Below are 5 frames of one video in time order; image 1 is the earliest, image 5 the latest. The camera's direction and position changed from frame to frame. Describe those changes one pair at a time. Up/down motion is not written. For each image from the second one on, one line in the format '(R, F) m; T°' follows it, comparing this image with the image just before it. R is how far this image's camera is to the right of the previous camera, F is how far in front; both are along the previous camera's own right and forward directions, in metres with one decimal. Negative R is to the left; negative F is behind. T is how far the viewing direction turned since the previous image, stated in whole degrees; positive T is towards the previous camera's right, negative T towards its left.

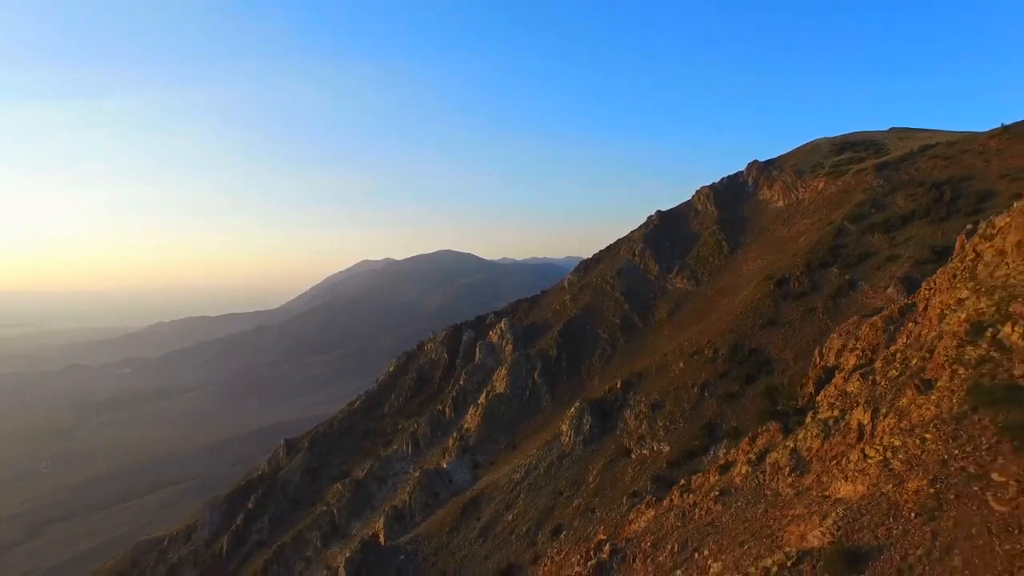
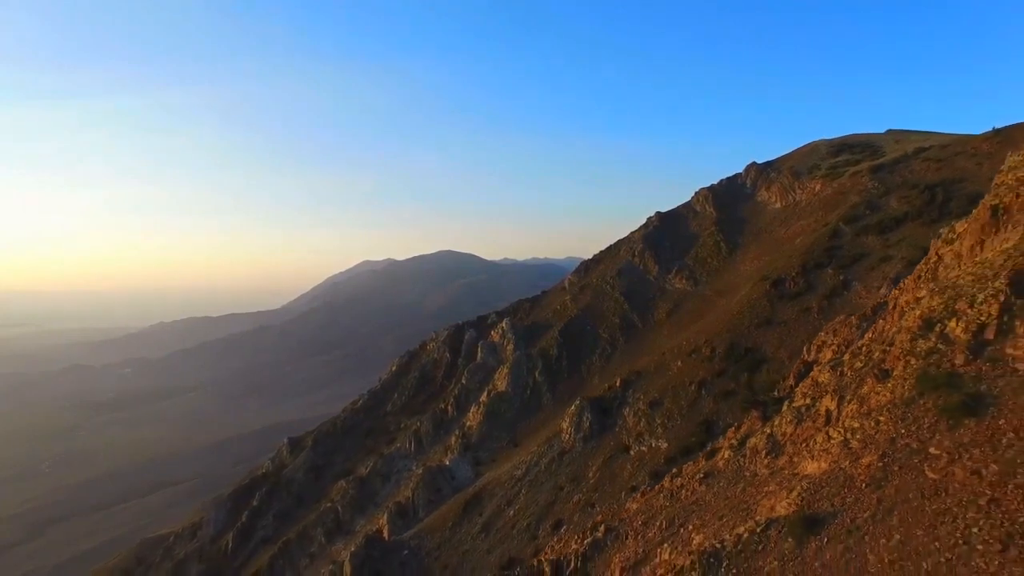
(0.0, -0.9) m; 0°
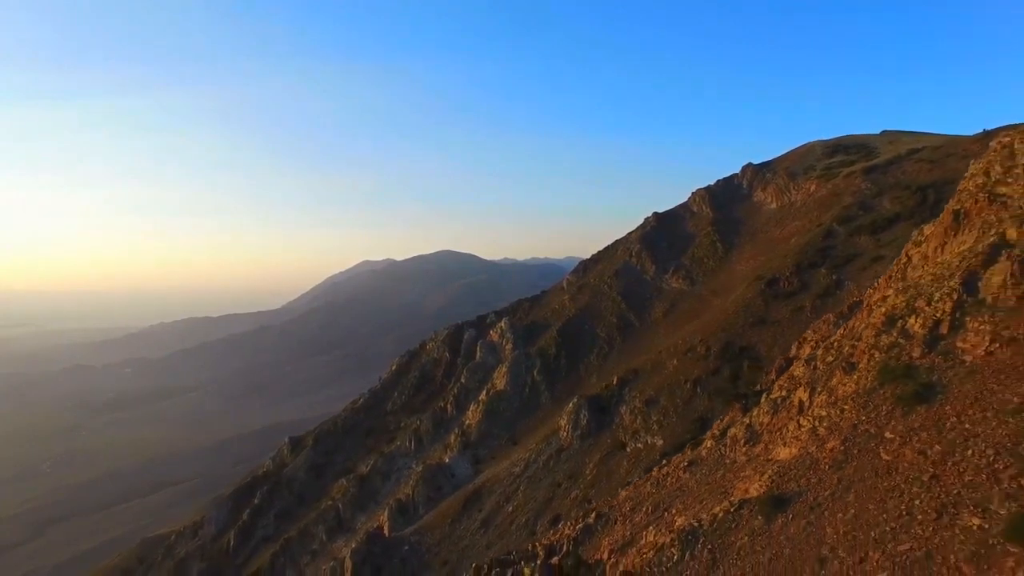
(+0.1, -0.6) m; 0°
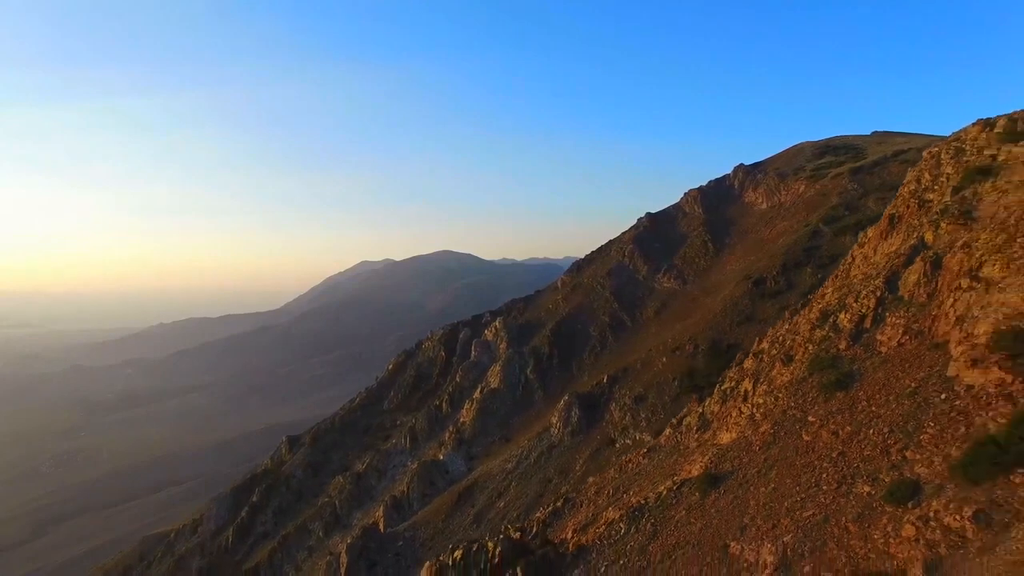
(+0.5, -0.7) m; 0°
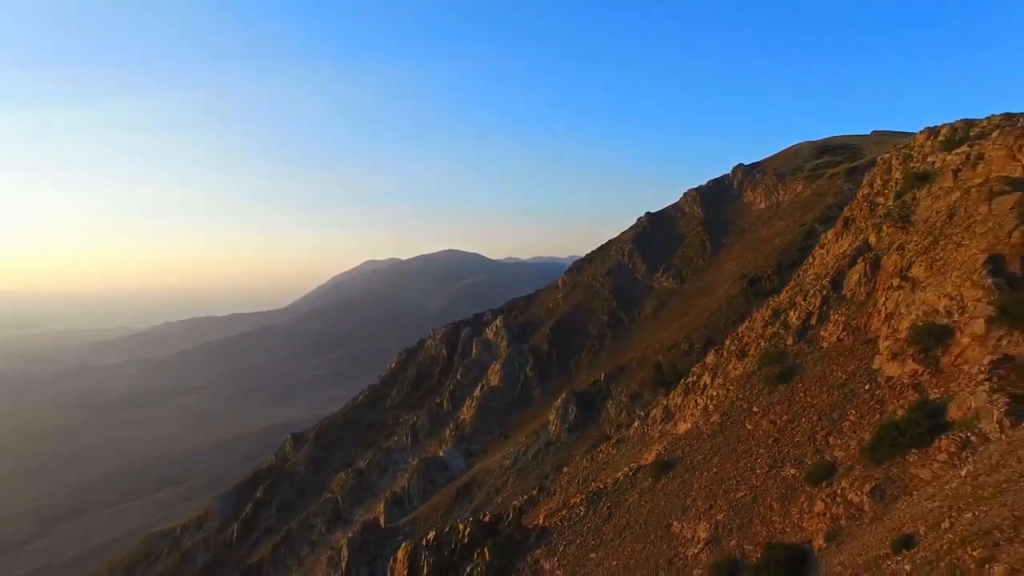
(+0.5, -0.6) m; -1°
